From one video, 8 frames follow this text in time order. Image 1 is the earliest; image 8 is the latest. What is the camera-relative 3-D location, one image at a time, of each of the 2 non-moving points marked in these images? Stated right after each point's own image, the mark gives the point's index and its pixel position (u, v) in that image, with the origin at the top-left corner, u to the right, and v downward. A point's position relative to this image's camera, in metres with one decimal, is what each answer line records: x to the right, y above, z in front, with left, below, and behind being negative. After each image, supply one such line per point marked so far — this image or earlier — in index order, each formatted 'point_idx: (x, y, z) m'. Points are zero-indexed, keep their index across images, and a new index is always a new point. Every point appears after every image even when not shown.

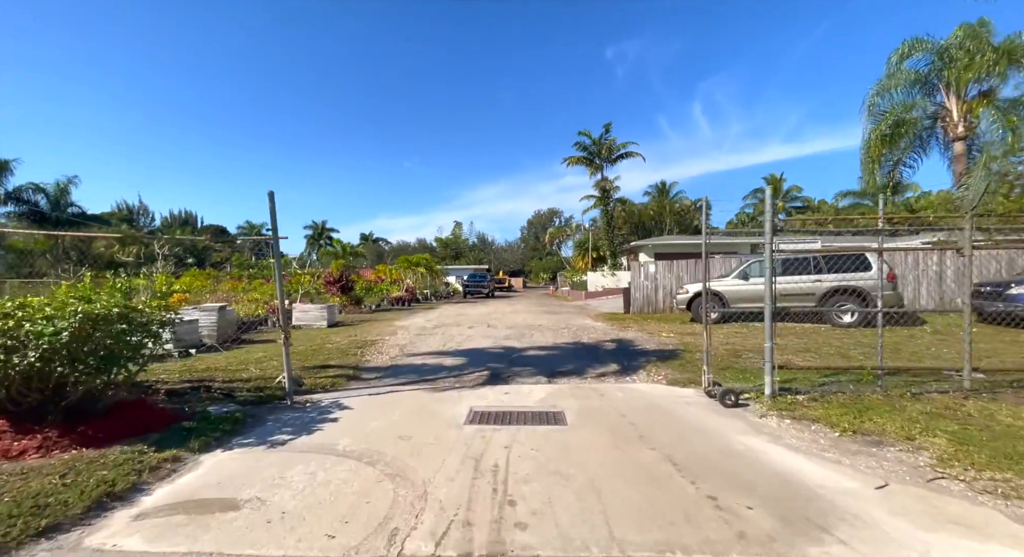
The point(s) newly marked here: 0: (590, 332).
0: (+1.9, -1.3, +11.2) m
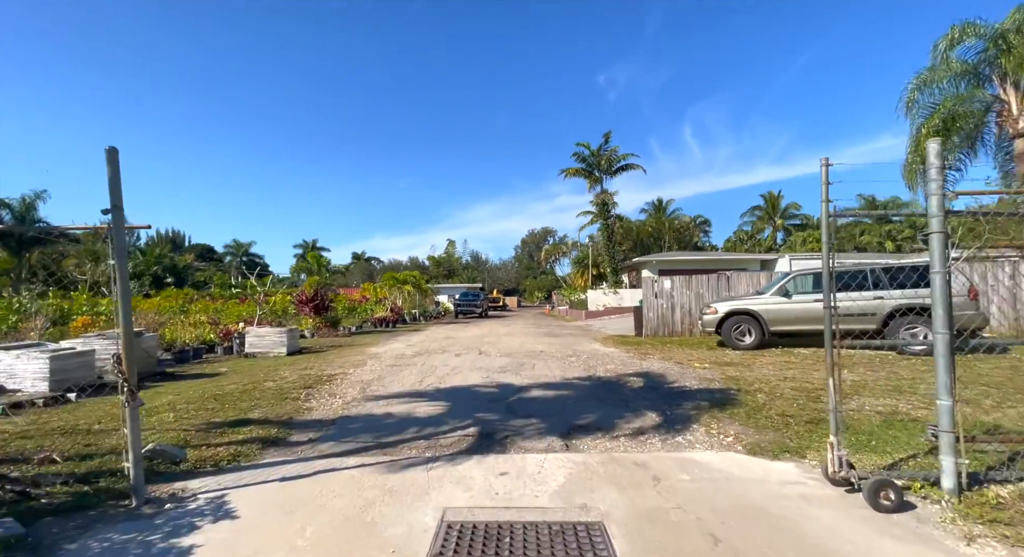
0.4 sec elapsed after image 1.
0: (+1.9, -1.7, +9.1) m
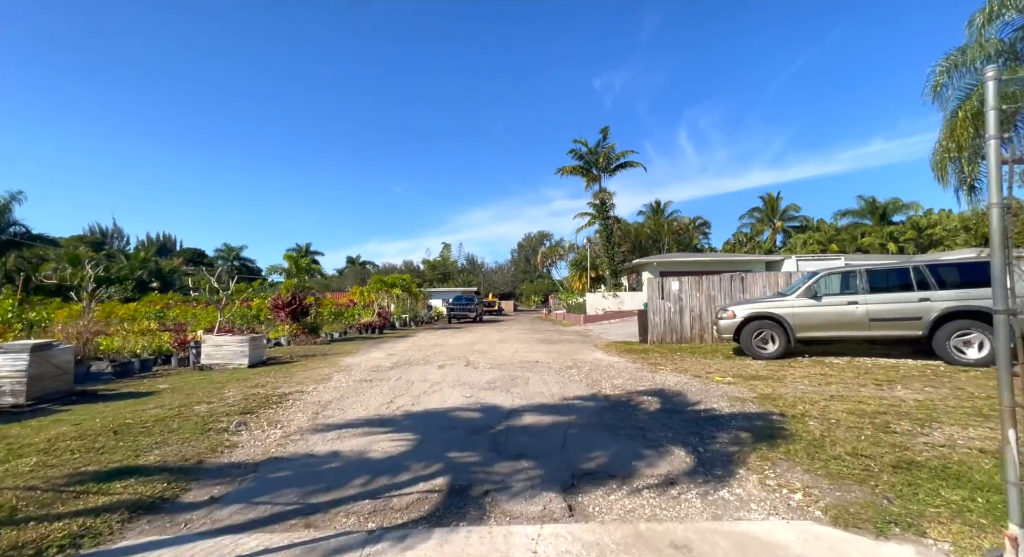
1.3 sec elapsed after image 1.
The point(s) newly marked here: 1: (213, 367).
0: (+1.7, -1.6, +7.8) m
1: (-6.6, -2.0, +10.0) m
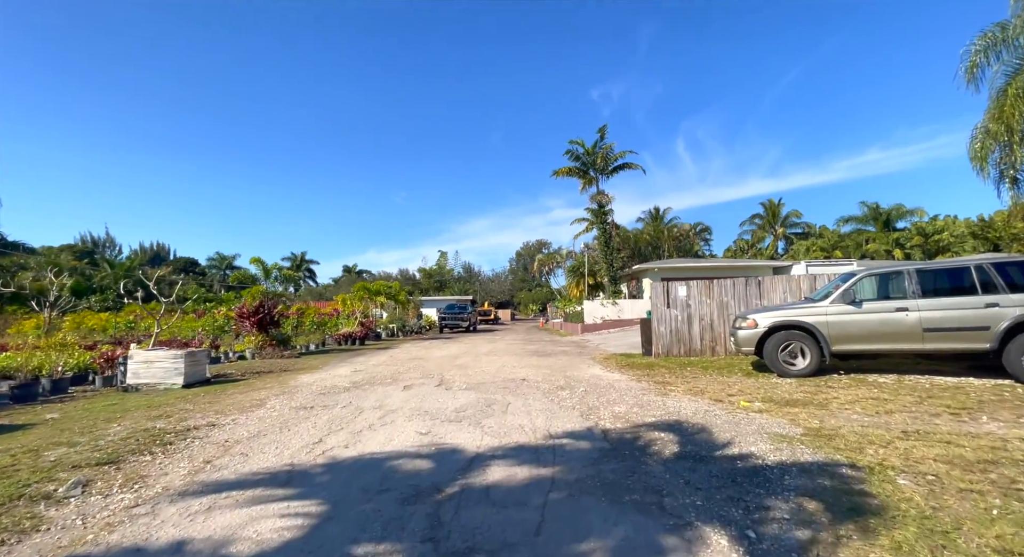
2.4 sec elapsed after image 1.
0: (+1.4, -1.7, +6.3) m
1: (-6.9, -2.0, +8.5) m
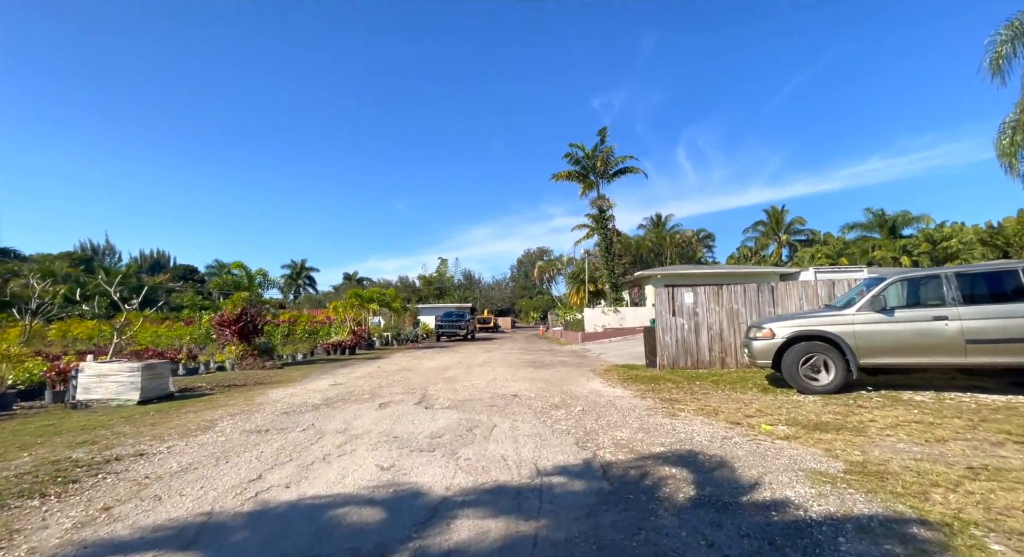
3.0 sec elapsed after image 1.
0: (+1.2, -1.7, +5.5) m
1: (-7.1, -2.1, +7.7) m
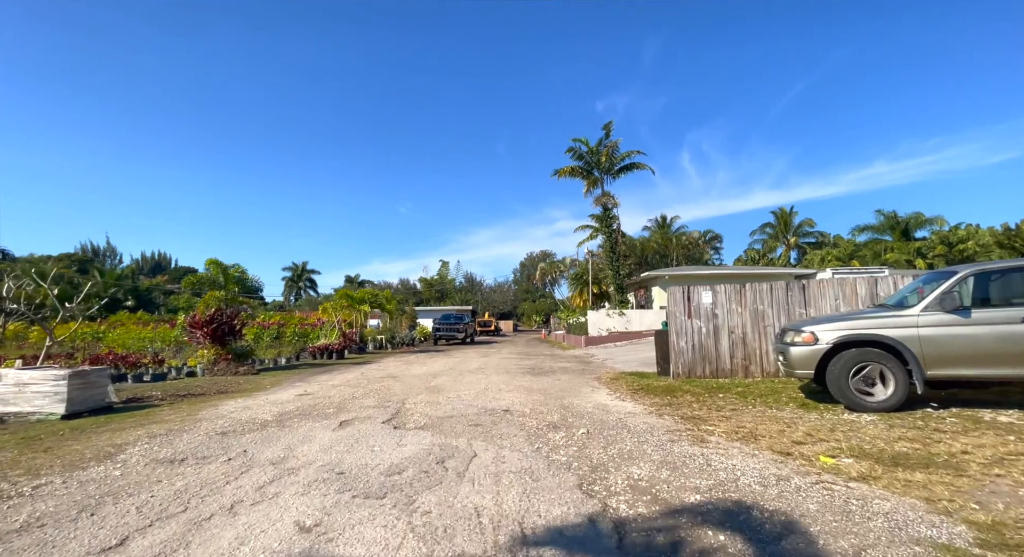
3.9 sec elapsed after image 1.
0: (+1.0, -1.6, +4.2) m
1: (-7.2, -2.0, +6.5) m
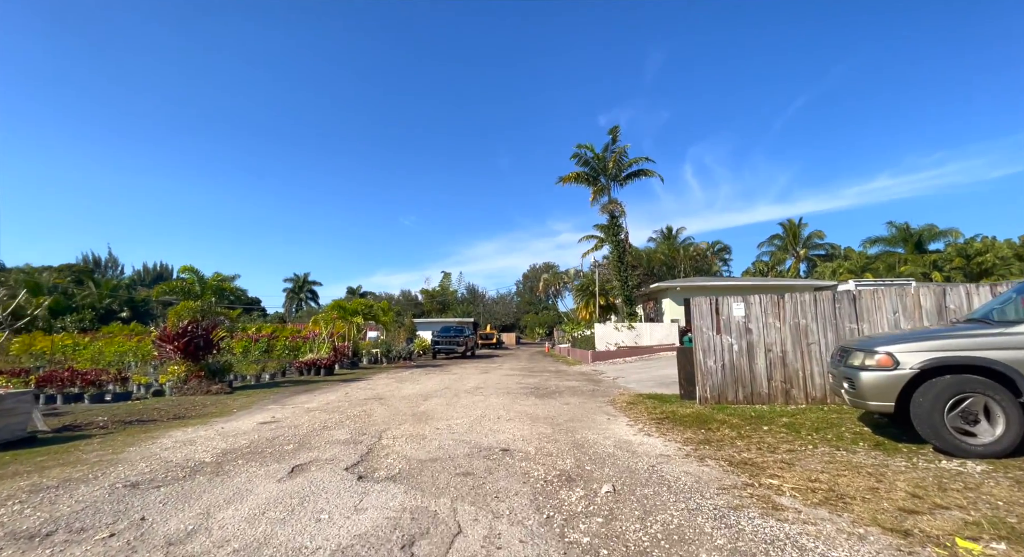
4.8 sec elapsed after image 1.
0: (+1.0, -1.6, +3.0) m
1: (-7.2, -2.1, +5.3) m
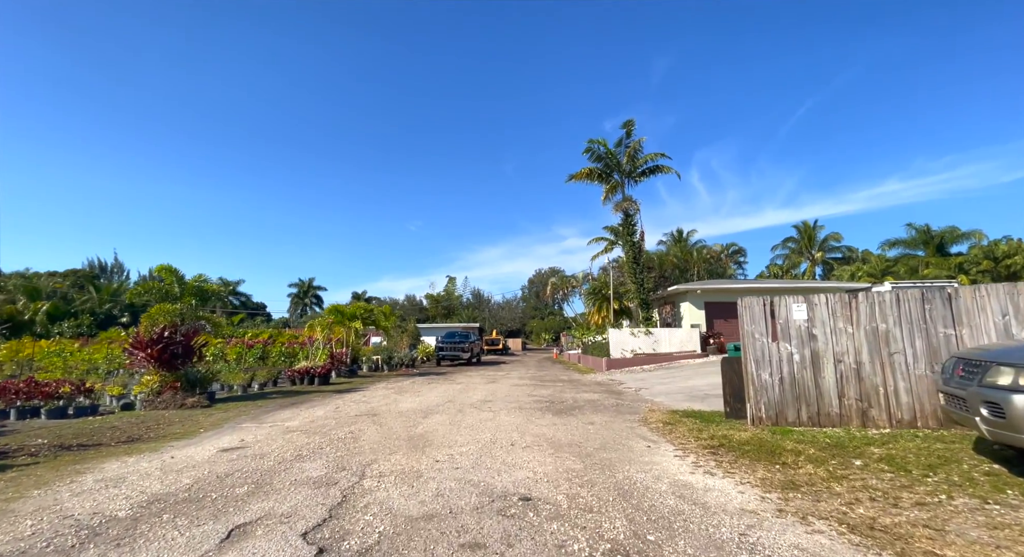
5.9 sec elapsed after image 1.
0: (+1.2, -1.5, +1.7) m
1: (-7.0, -2.0, +4.1) m
